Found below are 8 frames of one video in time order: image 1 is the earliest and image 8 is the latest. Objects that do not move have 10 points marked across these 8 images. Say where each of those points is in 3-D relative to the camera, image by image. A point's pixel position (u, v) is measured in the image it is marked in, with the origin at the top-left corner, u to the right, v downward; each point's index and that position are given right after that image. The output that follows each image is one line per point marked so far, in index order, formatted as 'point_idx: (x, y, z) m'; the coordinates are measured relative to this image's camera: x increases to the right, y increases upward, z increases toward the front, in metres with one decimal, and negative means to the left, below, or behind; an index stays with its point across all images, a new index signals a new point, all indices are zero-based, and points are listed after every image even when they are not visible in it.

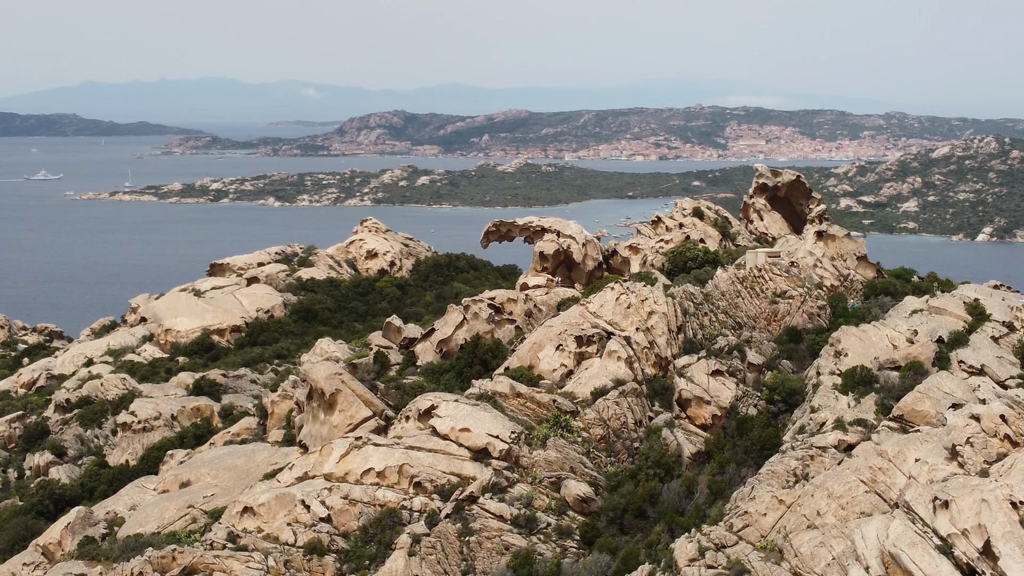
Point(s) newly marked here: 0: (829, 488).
0: (+4.7, -3.0, +13.8) m
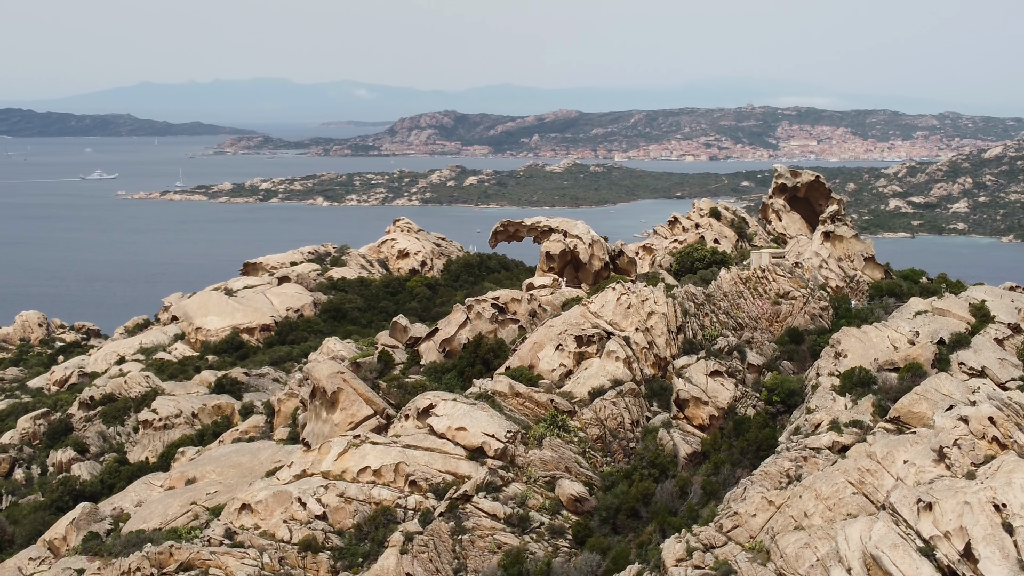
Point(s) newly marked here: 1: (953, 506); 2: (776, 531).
0: (+4.5, -3.0, +13.8) m
1: (+5.6, -2.8, +11.8) m
2: (+3.9, -3.6, +13.6) m
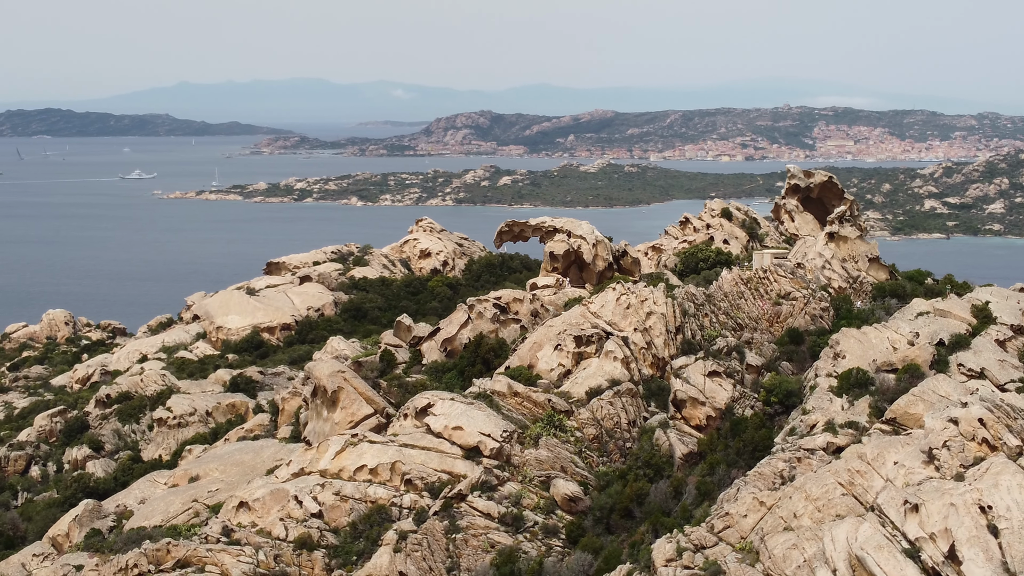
0: (+4.4, -3.0, +13.7) m
1: (+5.4, -2.8, +11.8) m
2: (+3.8, -3.6, +13.6) m
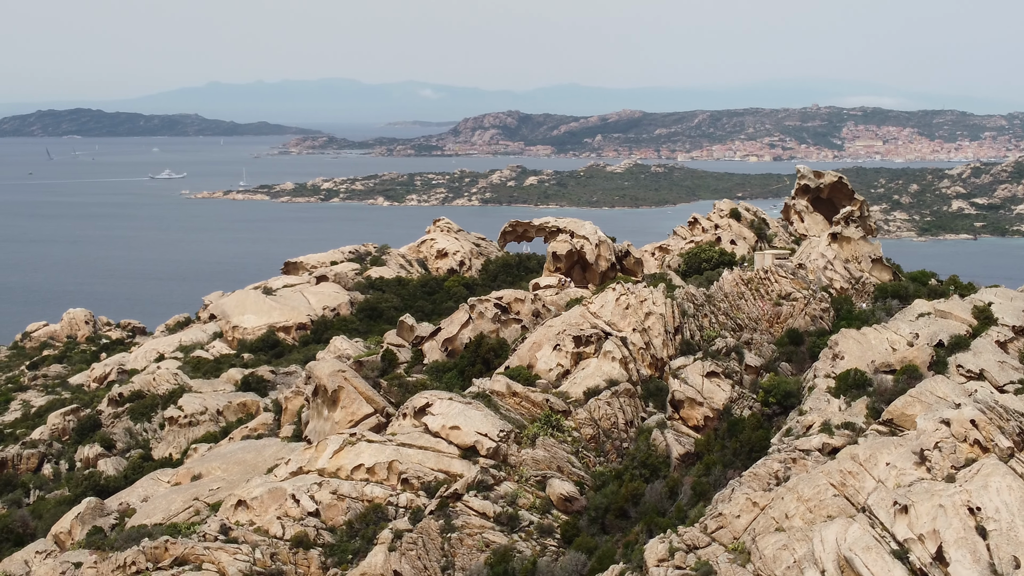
0: (+4.3, -3.0, +13.7) m
1: (+5.3, -2.8, +11.7) m
2: (+3.6, -3.6, +13.6) m
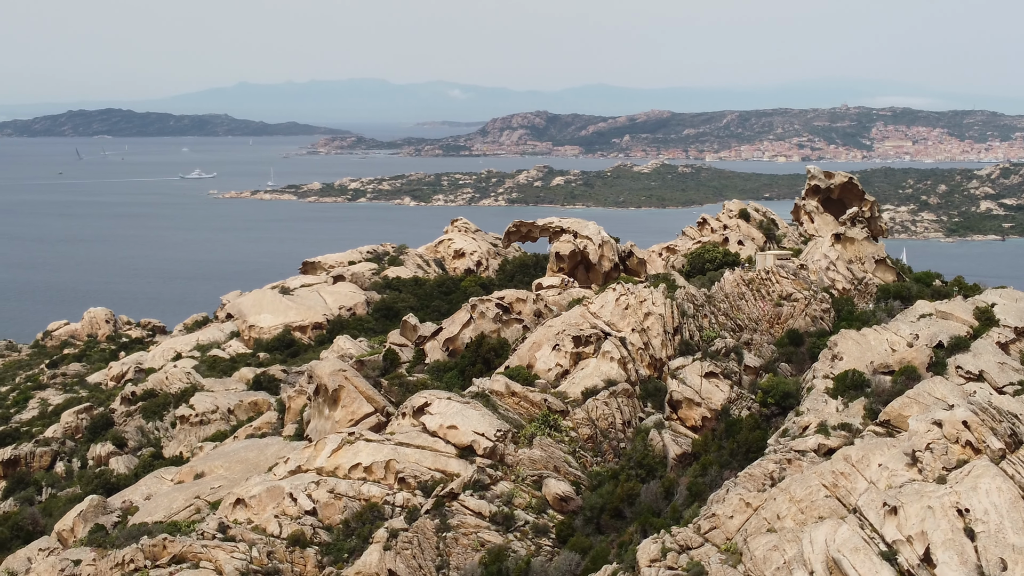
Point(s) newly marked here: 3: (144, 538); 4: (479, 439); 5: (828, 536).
0: (+4.1, -3.0, +13.7) m
1: (+5.1, -2.8, +11.7) m
2: (+3.5, -3.6, +13.6) m
3: (-7.0, -4.8, +17.6) m
4: (-0.7, -3.1, +18.9) m
5: (+4.1, -3.2, +12.1) m
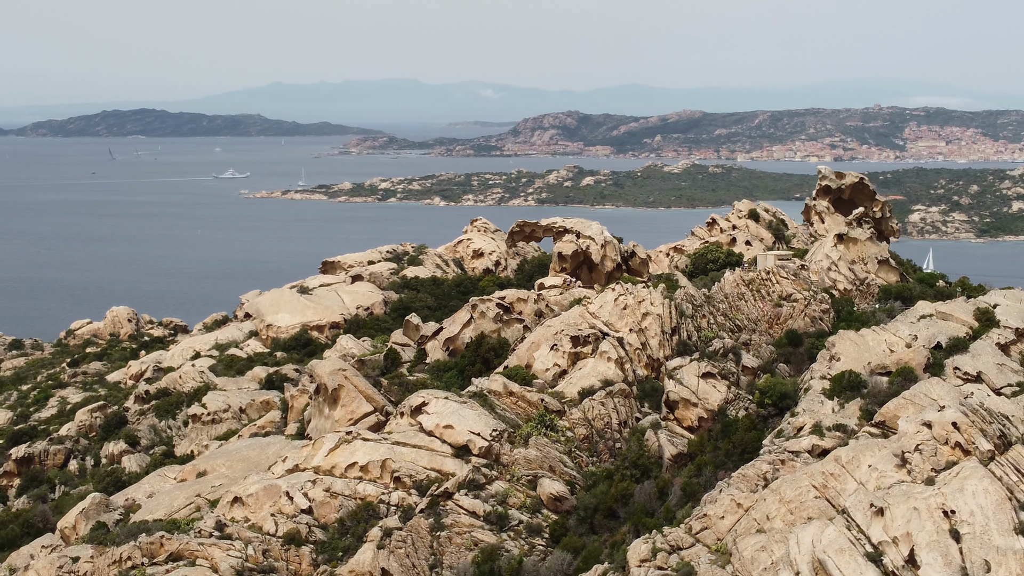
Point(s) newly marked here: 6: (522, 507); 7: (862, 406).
0: (+4.0, -3.0, +13.7) m
1: (+5.0, -2.8, +11.7) m
2: (+3.3, -3.6, +13.6) m
3: (-7.1, -4.7, +17.7) m
4: (-0.8, -3.1, +19.0) m
5: (+4.0, -3.3, +12.1) m
6: (+0.2, -4.3, +18.1) m
7: (+6.8, -2.3, +17.8) m
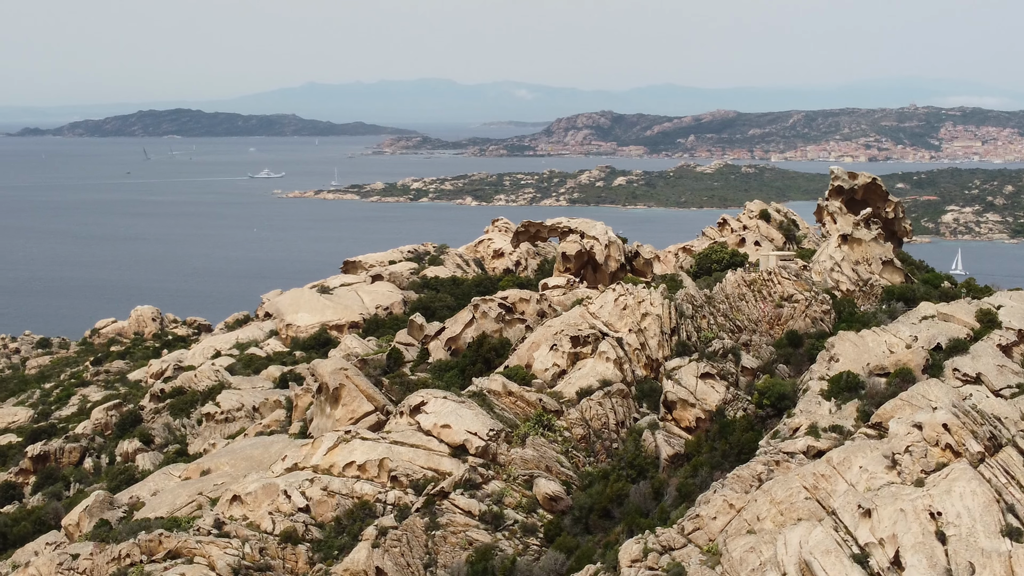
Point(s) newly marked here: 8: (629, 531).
0: (+3.9, -3.0, +13.7) m
1: (+4.8, -2.8, +11.6) m
2: (+3.2, -3.6, +13.6) m
3: (-7.2, -4.7, +17.8) m
4: (-0.8, -3.1, +19.0) m
5: (+3.8, -3.3, +12.0) m
6: (+0.1, -4.3, +18.2) m
7: (+6.7, -2.3, +17.8) m
8: (+2.2, -4.5, +16.9) m
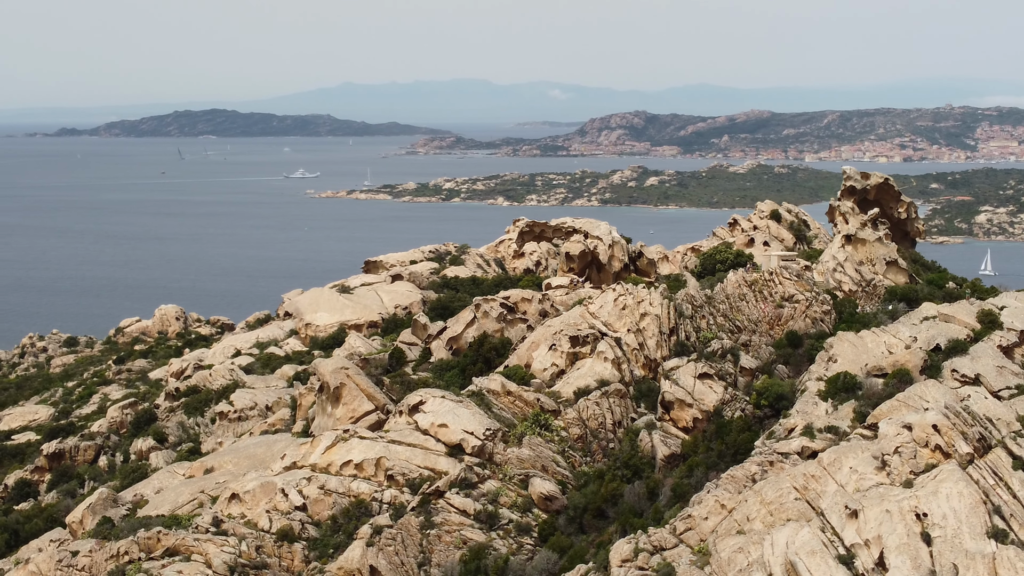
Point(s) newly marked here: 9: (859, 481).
0: (+3.7, -3.0, +13.6) m
1: (+4.6, -2.8, +11.6) m
2: (+3.1, -3.6, +13.6) m
3: (-7.3, -4.7, +17.9) m
4: (-0.9, -3.1, +19.1) m
5: (+3.6, -3.3, +12.0) m
6: (0.0, -4.3, +18.2) m
7: (+6.6, -2.3, +17.7) m
8: (+2.1, -4.5, +16.9) m
9: (+4.9, -2.7, +12.9) m
